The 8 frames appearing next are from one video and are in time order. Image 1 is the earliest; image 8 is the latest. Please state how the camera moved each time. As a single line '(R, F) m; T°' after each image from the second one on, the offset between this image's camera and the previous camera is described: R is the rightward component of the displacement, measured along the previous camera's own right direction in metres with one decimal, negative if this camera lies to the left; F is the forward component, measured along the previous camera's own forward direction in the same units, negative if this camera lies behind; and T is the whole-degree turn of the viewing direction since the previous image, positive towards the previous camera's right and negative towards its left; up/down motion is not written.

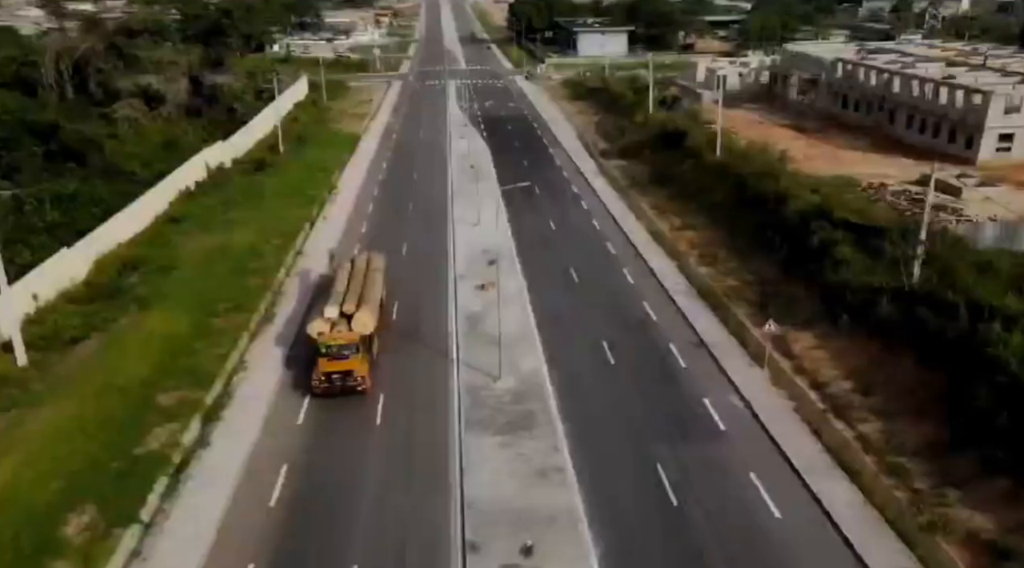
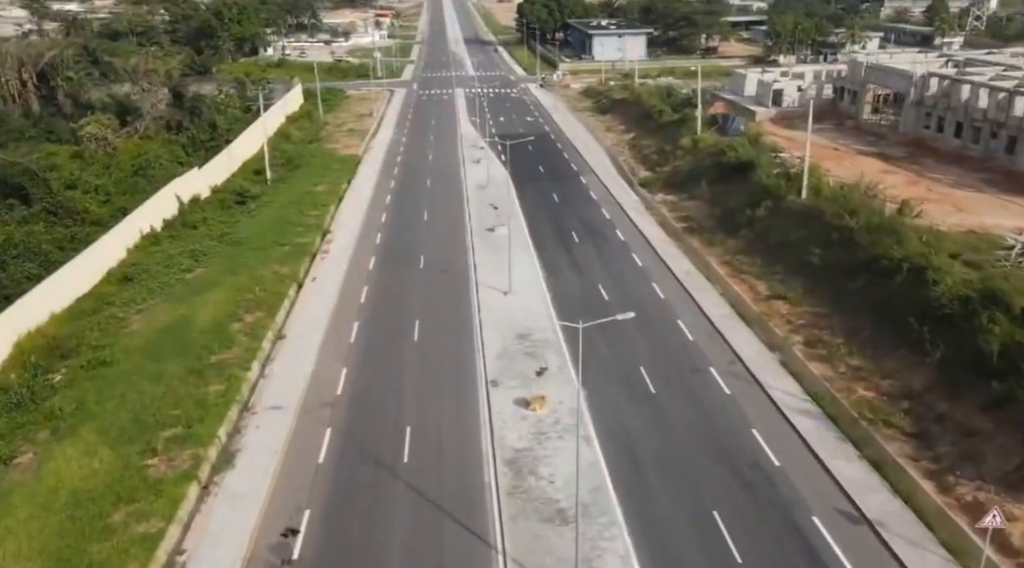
(-1.6, +10.8) m; 0°
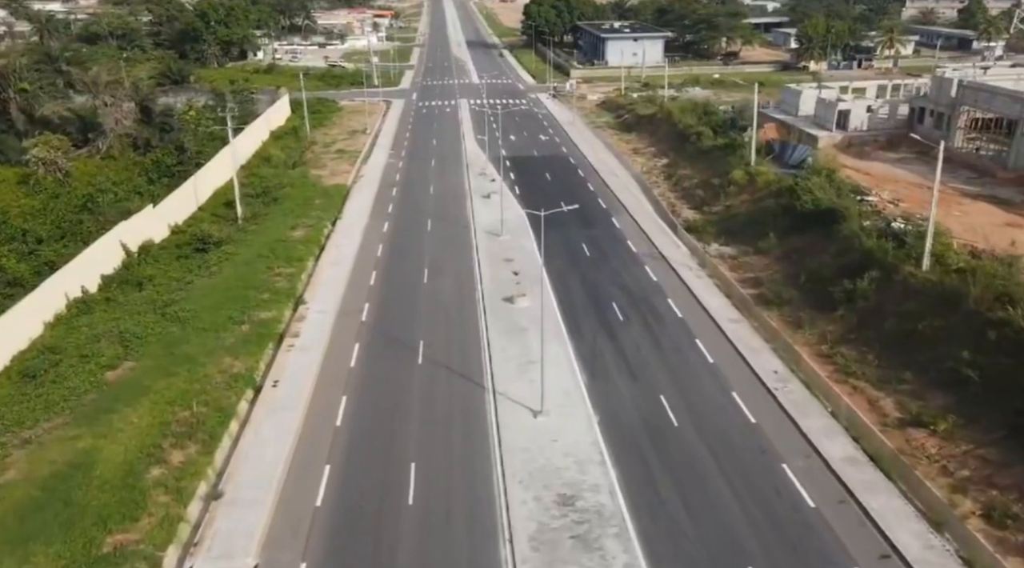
(-1.0, +10.8) m; 0°
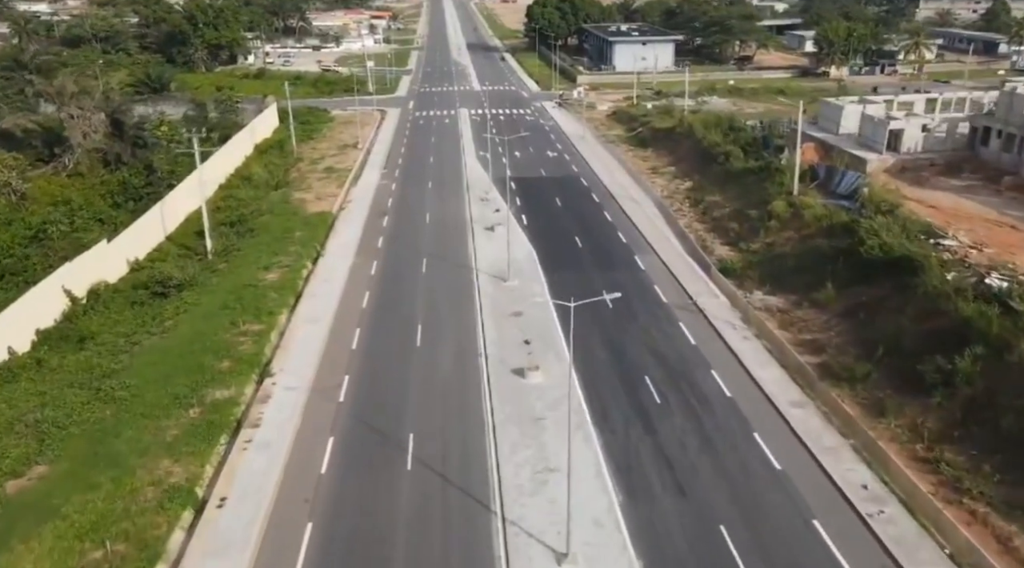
(-0.4, +7.0) m; 0°
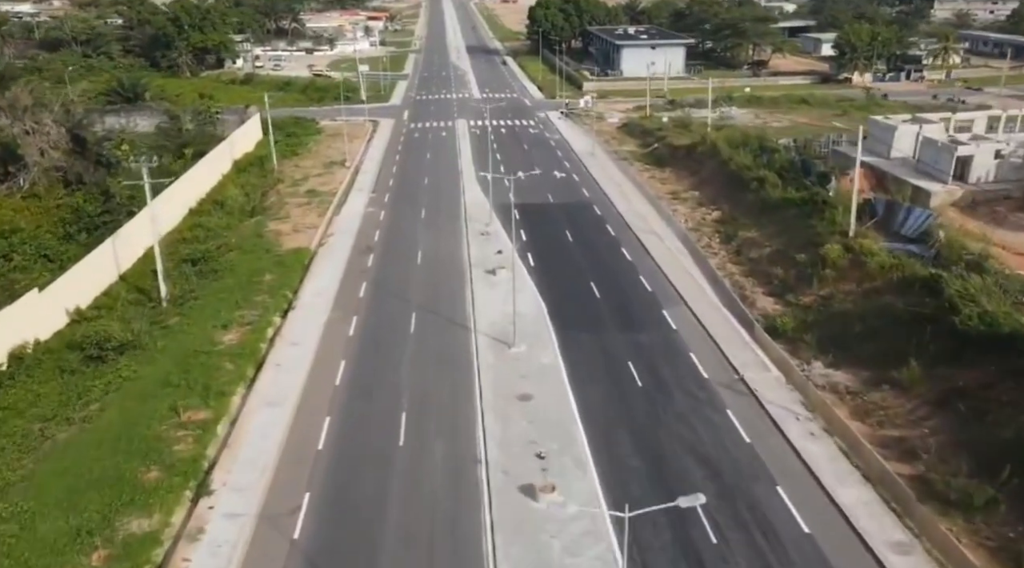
(-0.2, +7.3) m; 0°
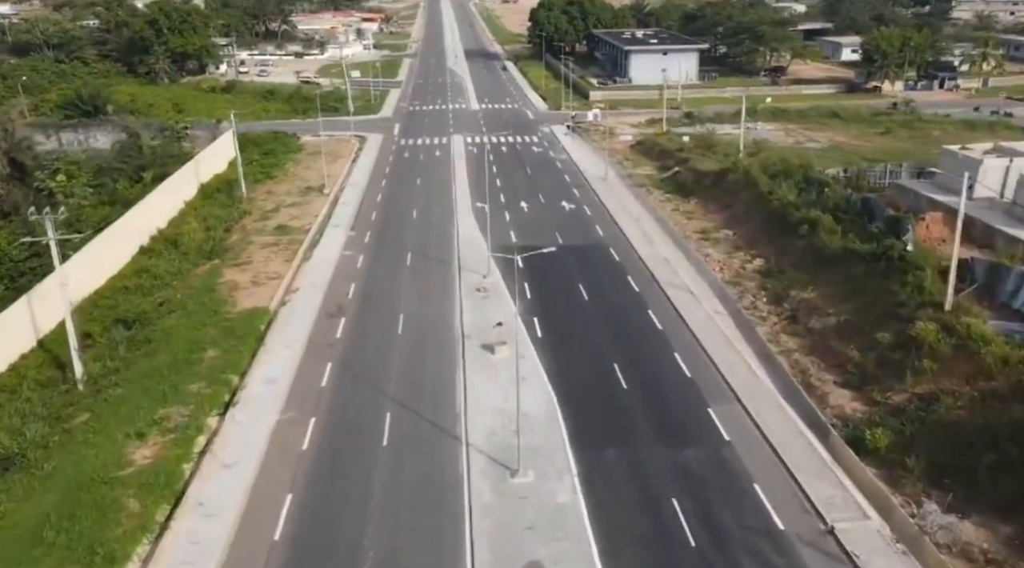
(-0.1, +8.8) m; 0°
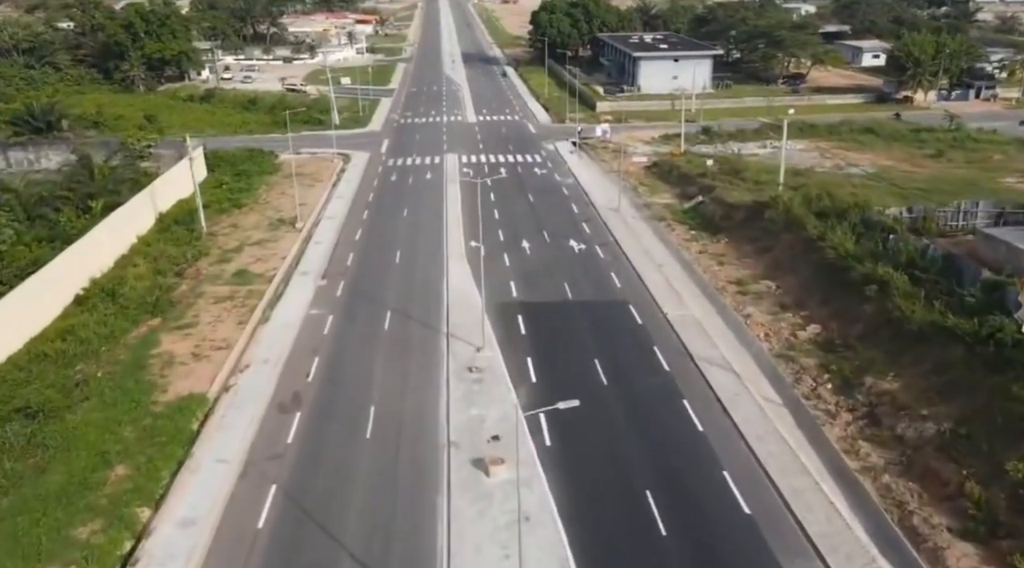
(0.0, +8.3) m; 0°
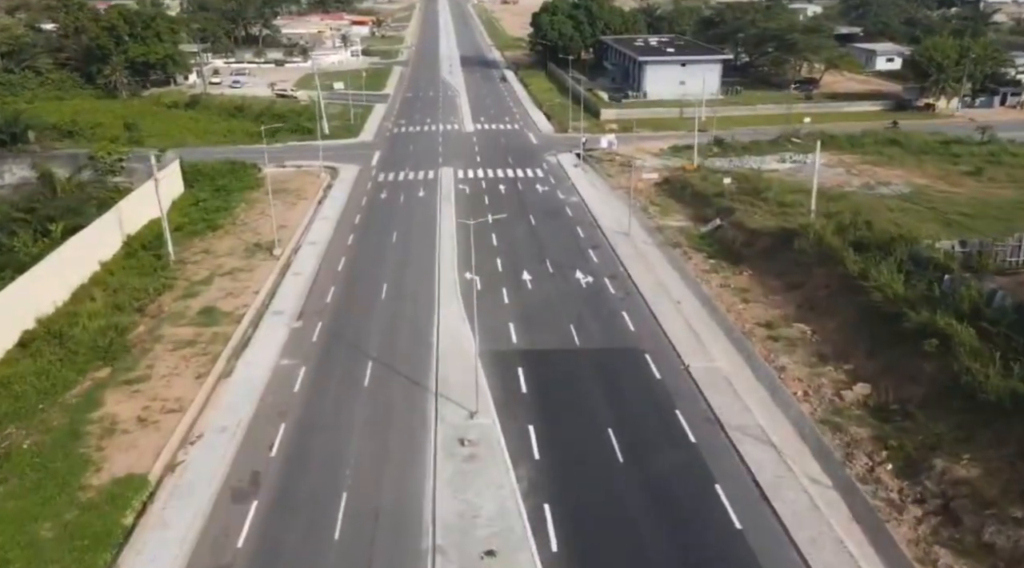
(0.0, +5.2) m; 0°
